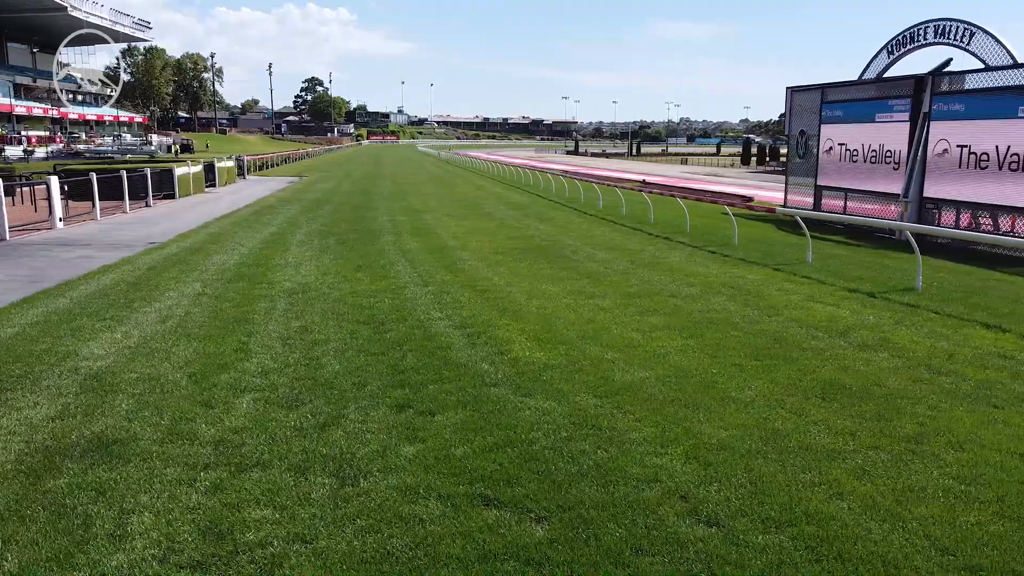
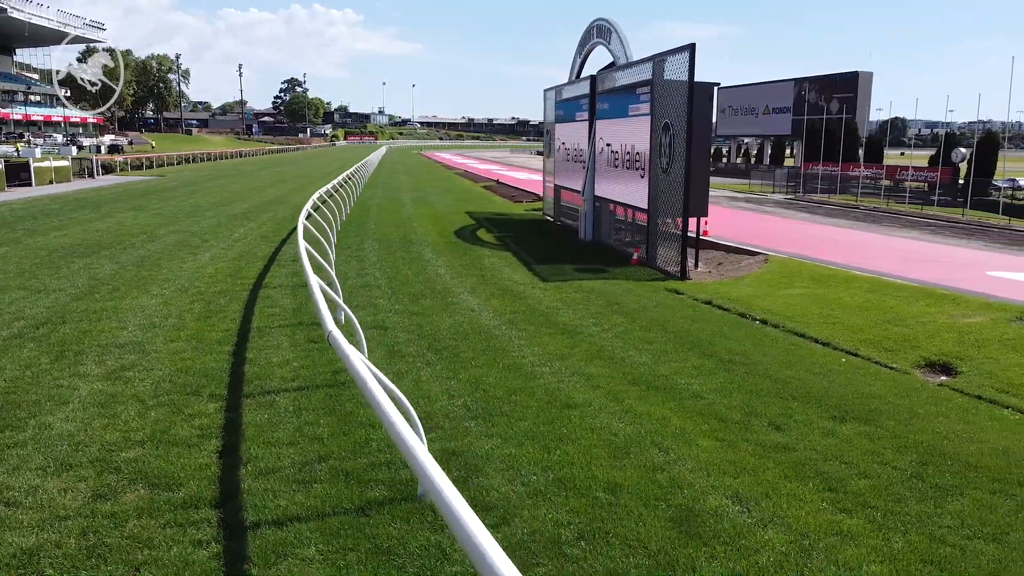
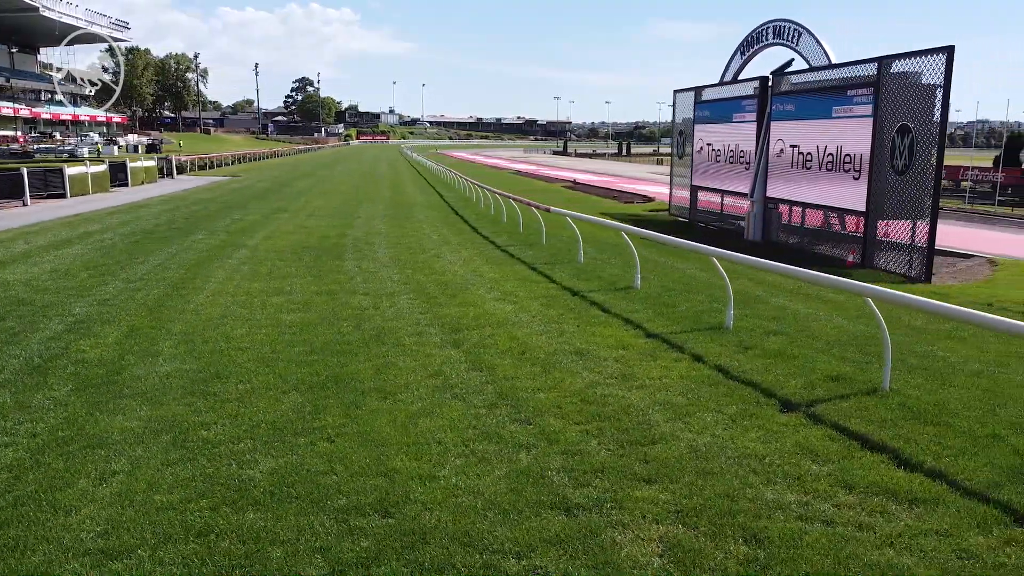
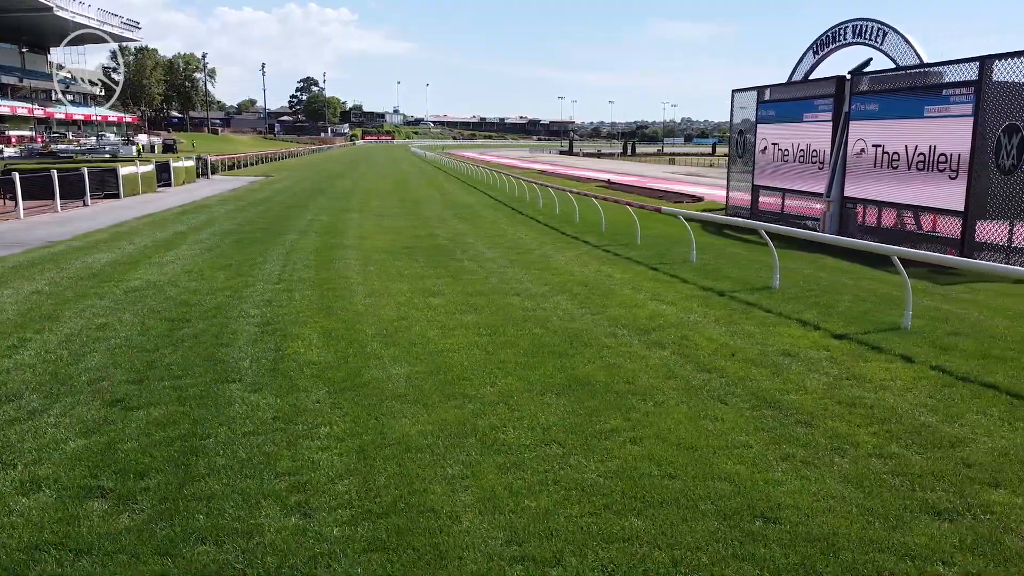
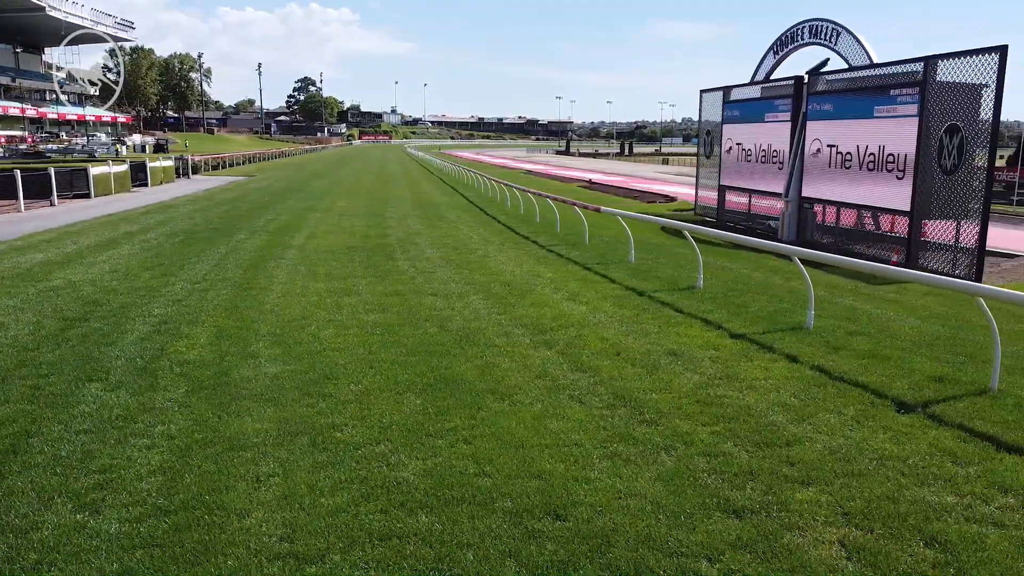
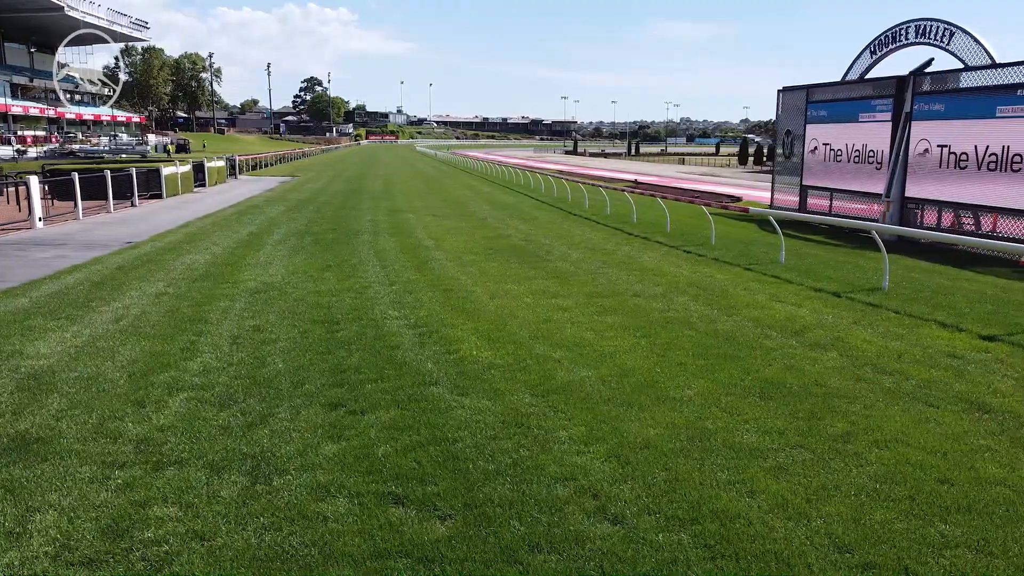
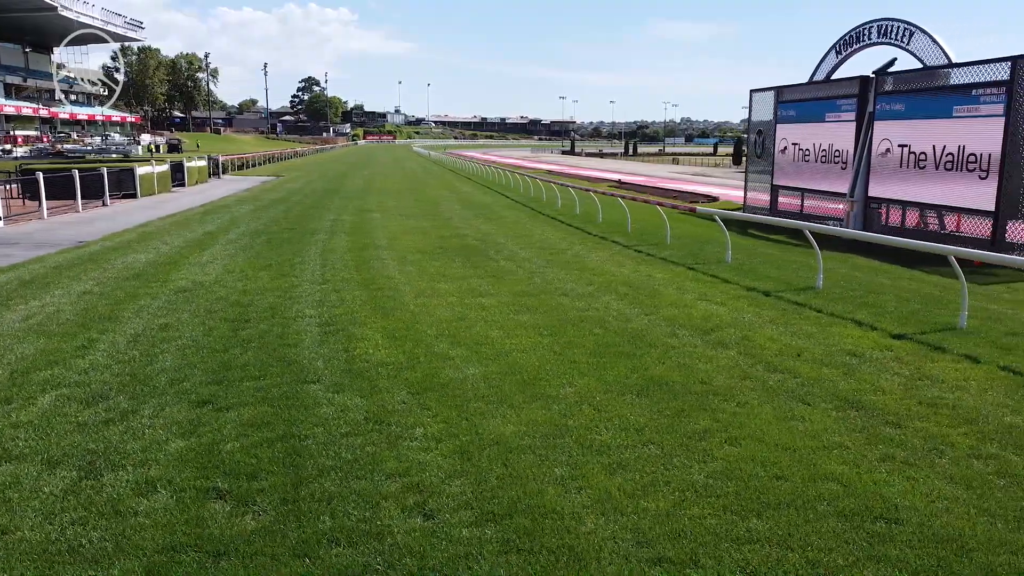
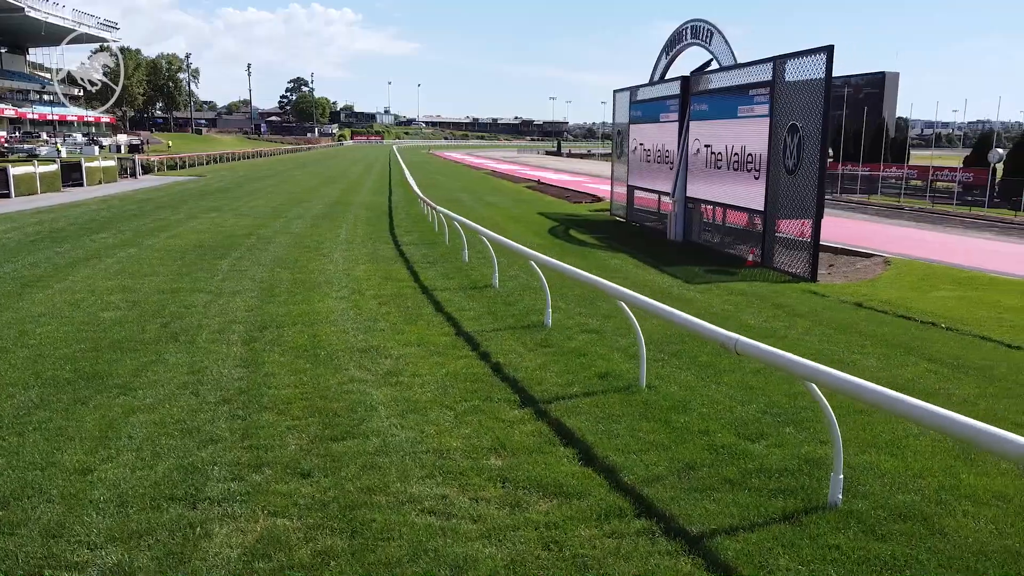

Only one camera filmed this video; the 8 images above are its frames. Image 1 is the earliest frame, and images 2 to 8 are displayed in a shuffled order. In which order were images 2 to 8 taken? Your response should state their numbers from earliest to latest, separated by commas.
6, 7, 4, 5, 3, 8, 2
